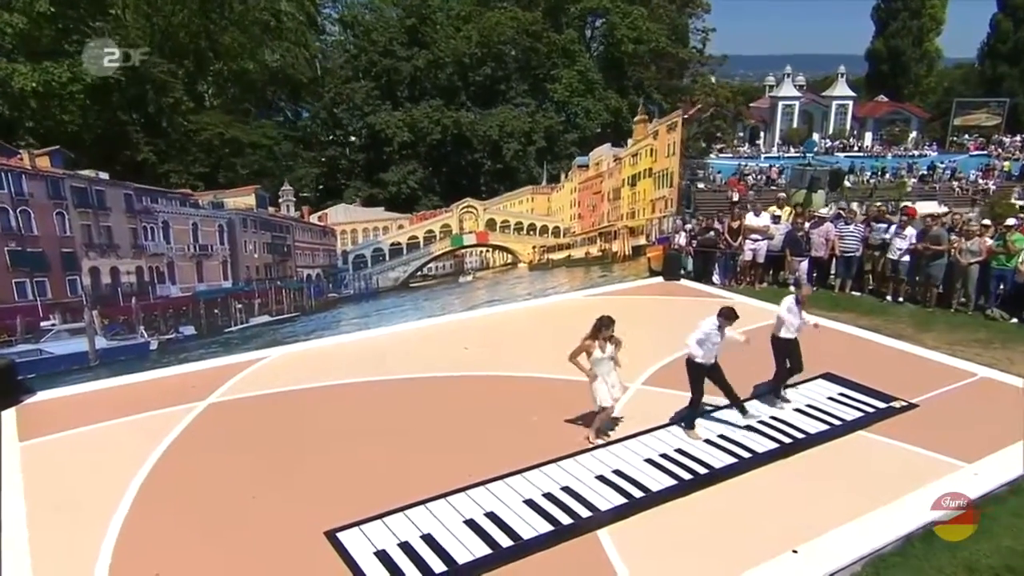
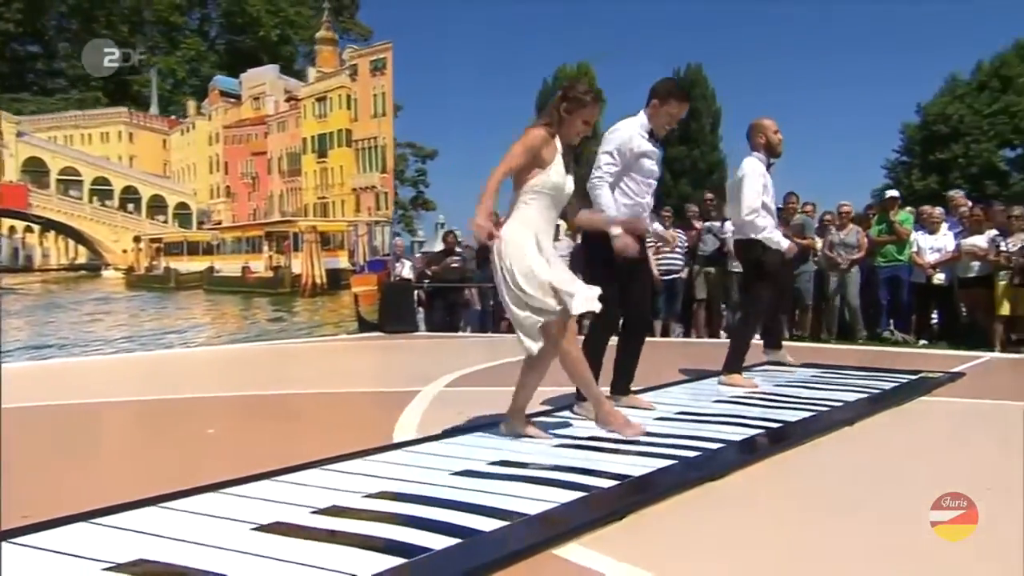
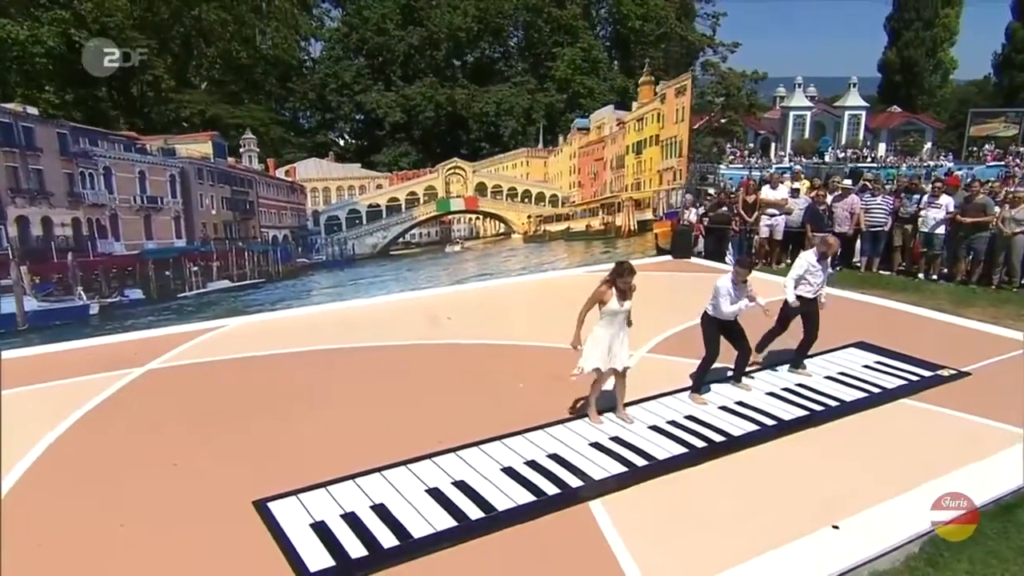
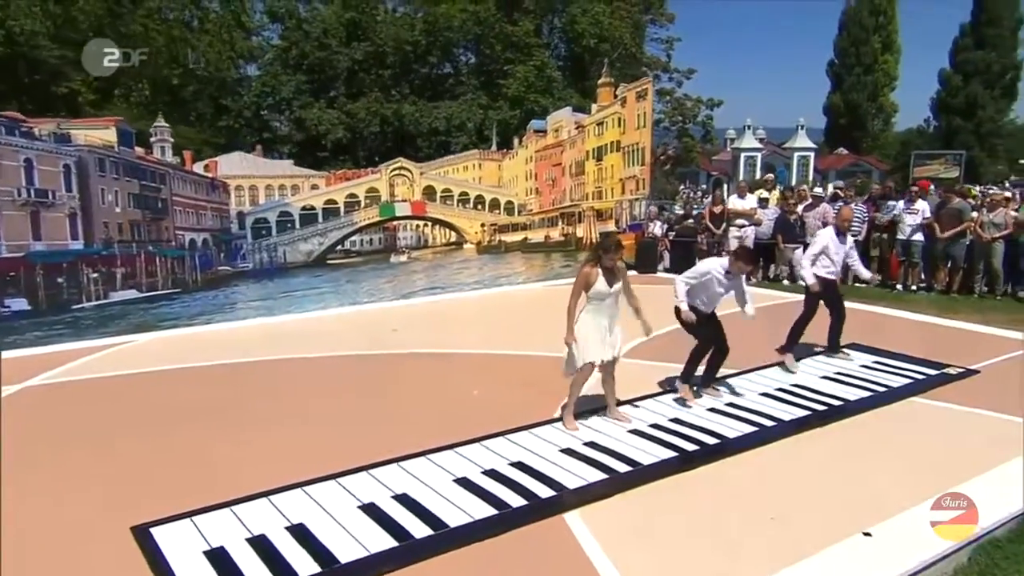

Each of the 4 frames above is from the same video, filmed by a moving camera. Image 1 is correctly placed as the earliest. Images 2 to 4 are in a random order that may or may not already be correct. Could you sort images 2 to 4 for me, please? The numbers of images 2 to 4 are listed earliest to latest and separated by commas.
3, 4, 2
